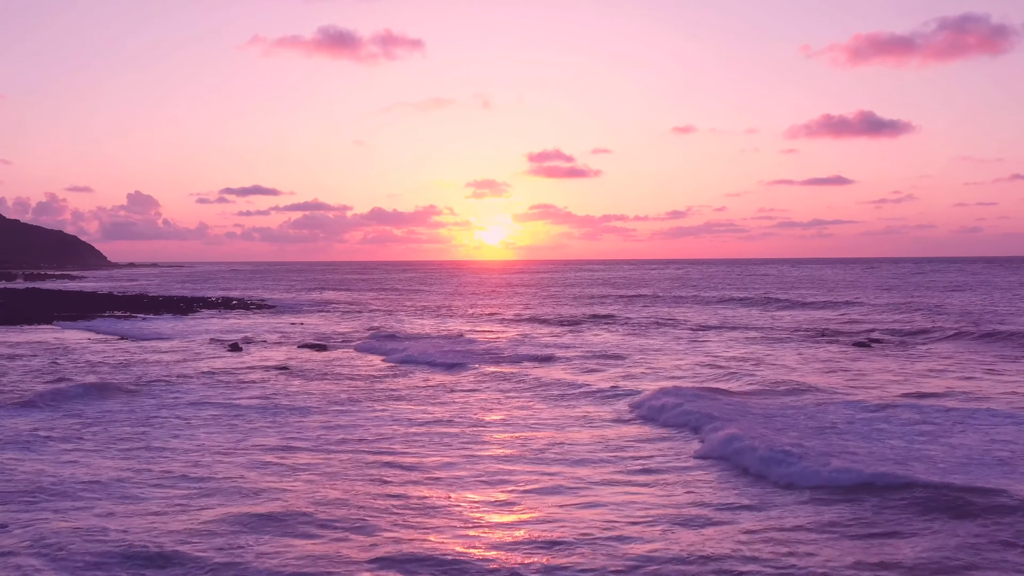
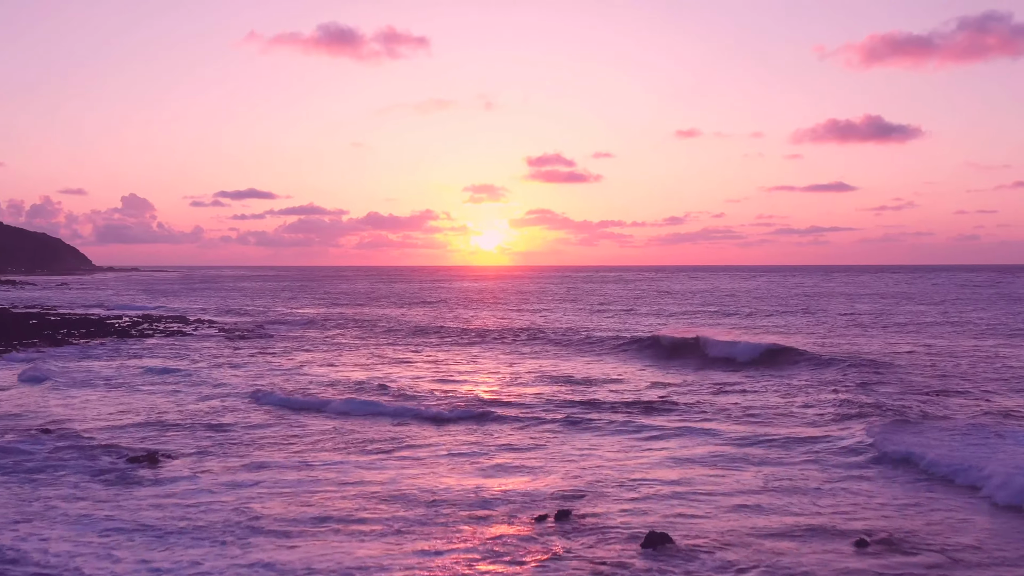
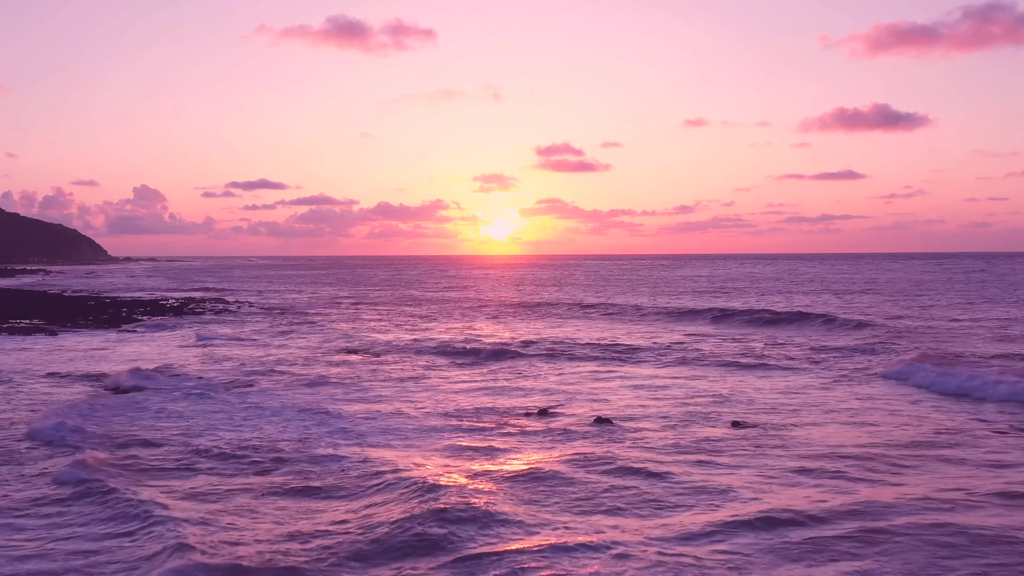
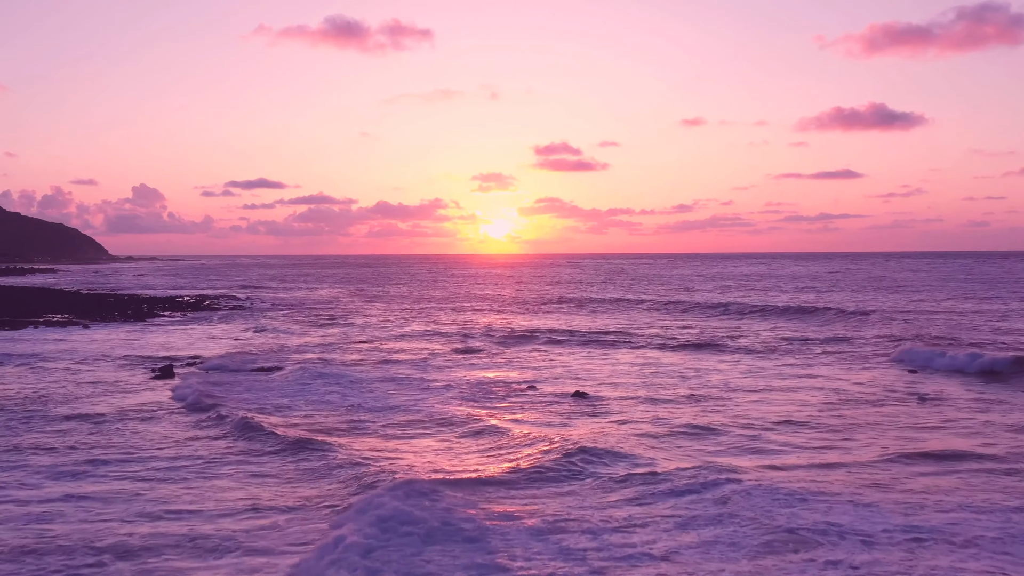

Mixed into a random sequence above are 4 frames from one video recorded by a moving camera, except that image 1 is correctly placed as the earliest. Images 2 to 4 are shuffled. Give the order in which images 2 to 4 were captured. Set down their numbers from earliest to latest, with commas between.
4, 3, 2
